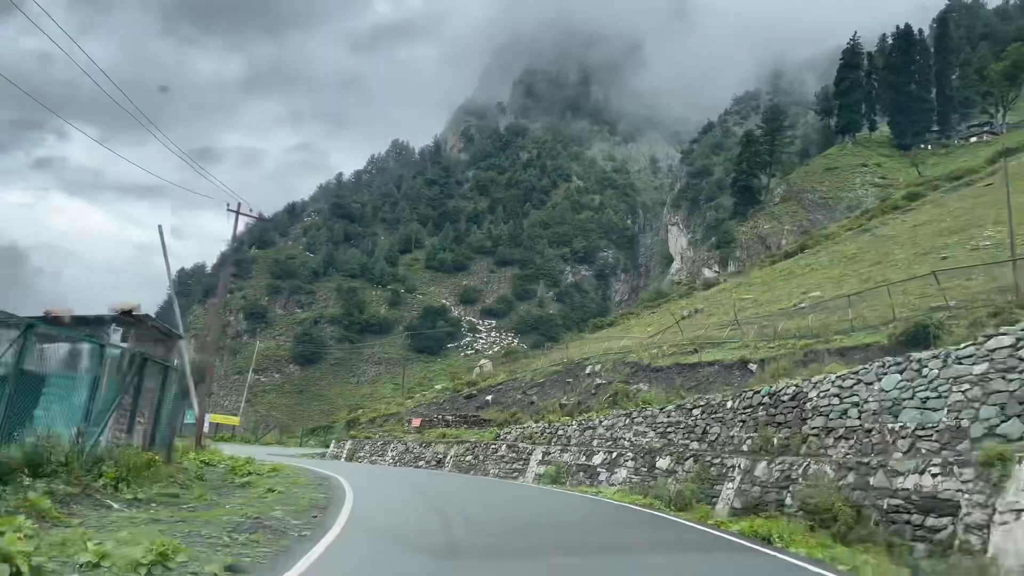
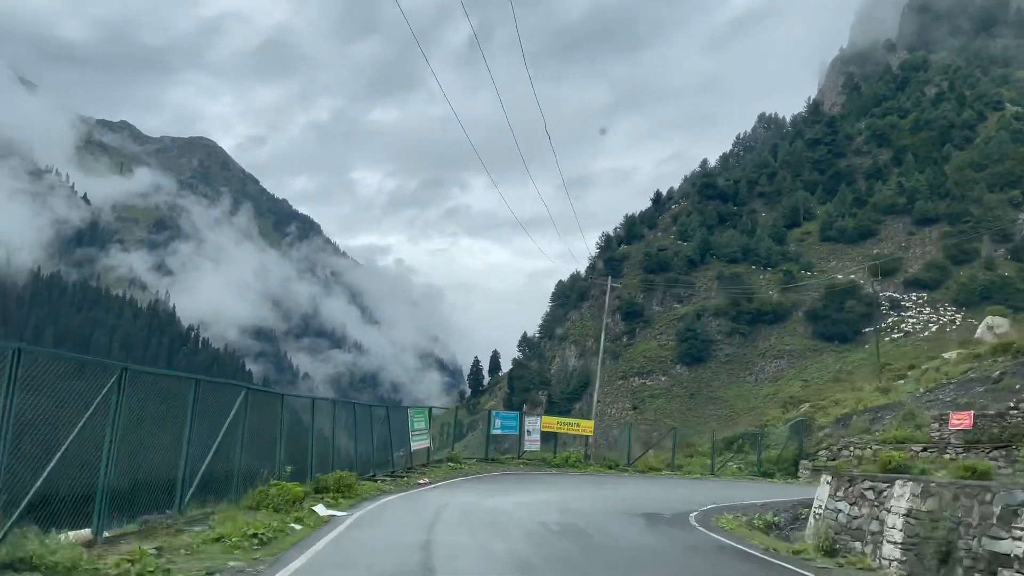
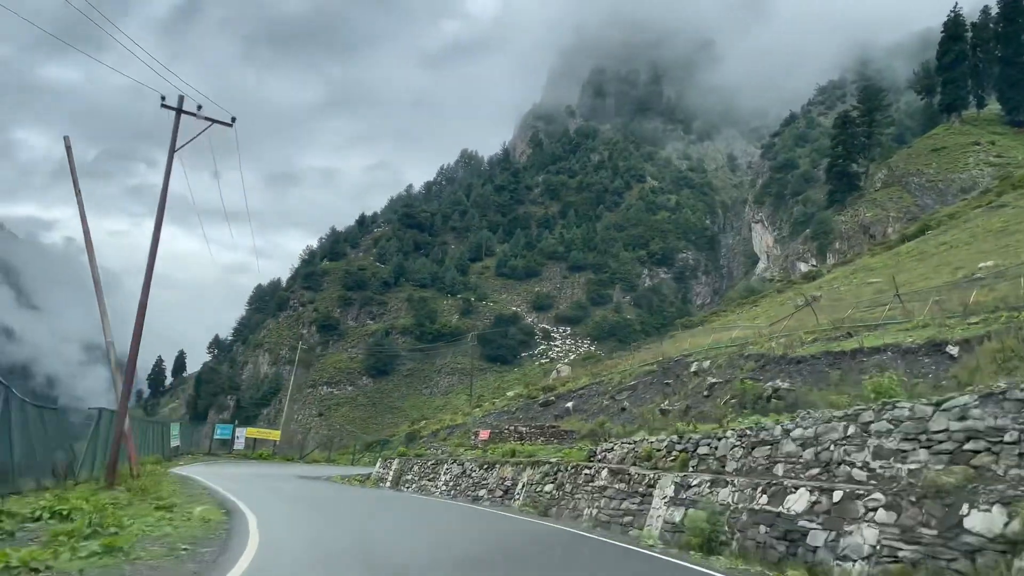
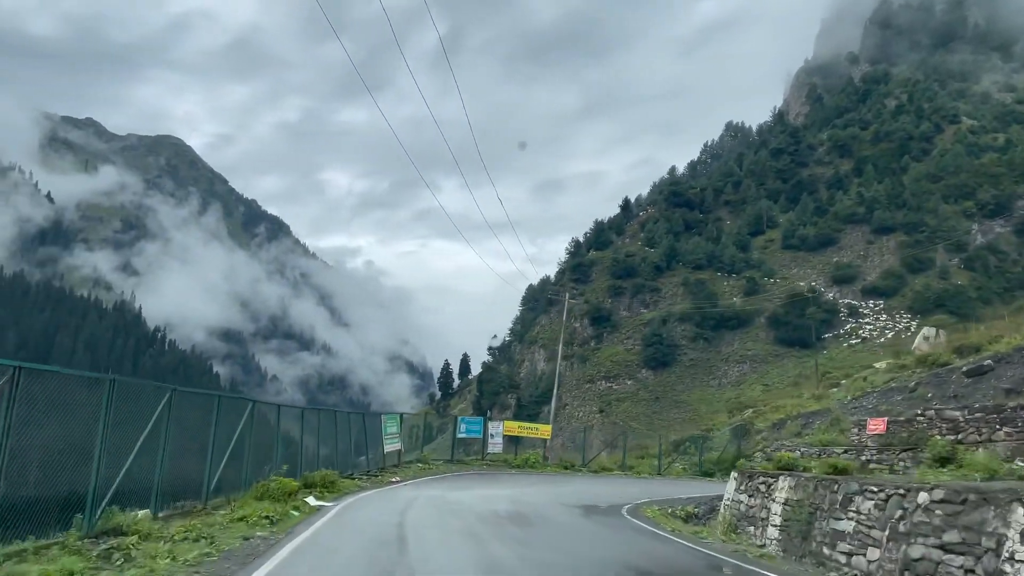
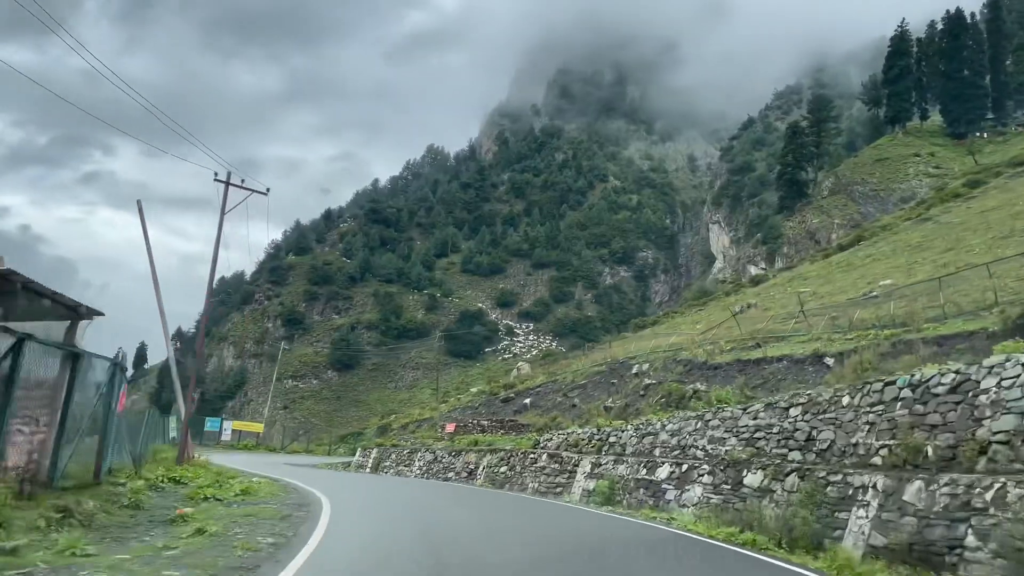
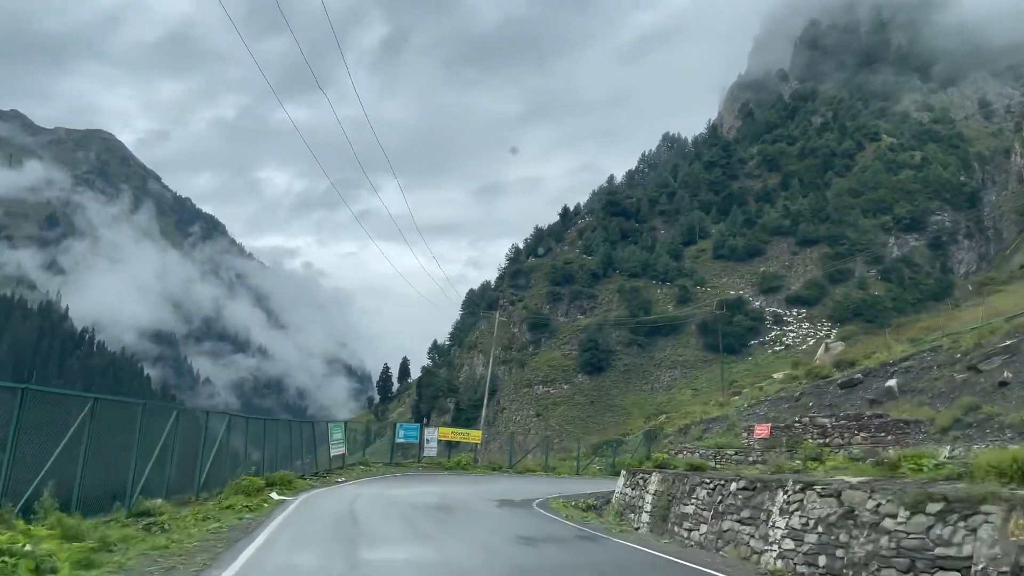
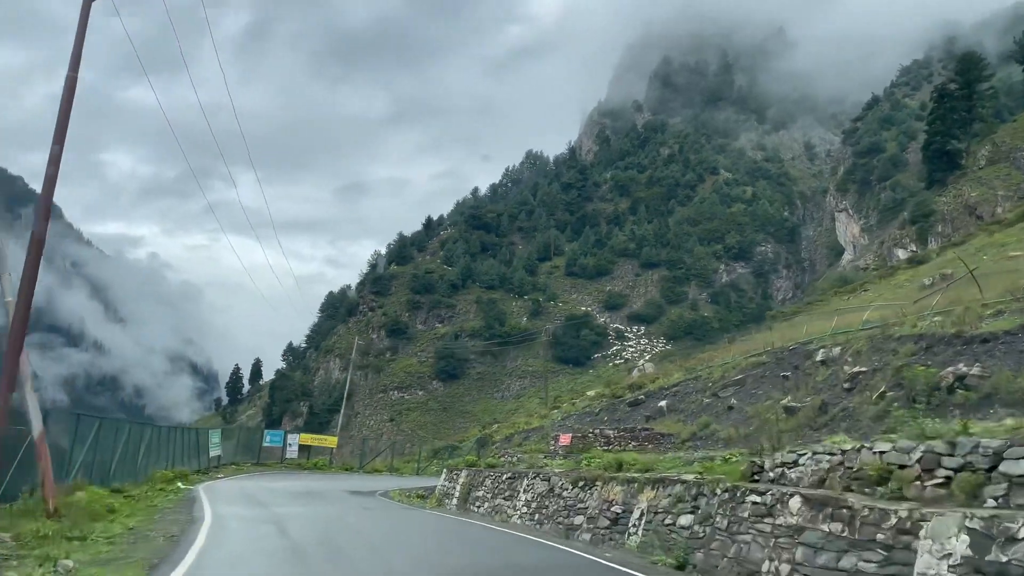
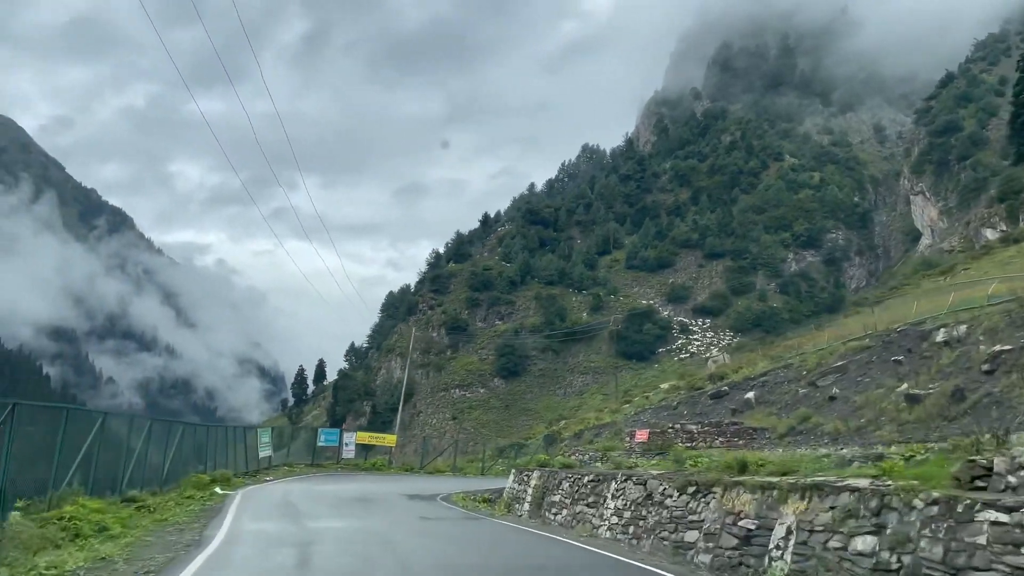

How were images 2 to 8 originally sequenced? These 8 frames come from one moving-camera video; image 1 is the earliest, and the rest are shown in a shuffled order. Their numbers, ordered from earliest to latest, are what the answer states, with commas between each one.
5, 3, 7, 8, 6, 4, 2
